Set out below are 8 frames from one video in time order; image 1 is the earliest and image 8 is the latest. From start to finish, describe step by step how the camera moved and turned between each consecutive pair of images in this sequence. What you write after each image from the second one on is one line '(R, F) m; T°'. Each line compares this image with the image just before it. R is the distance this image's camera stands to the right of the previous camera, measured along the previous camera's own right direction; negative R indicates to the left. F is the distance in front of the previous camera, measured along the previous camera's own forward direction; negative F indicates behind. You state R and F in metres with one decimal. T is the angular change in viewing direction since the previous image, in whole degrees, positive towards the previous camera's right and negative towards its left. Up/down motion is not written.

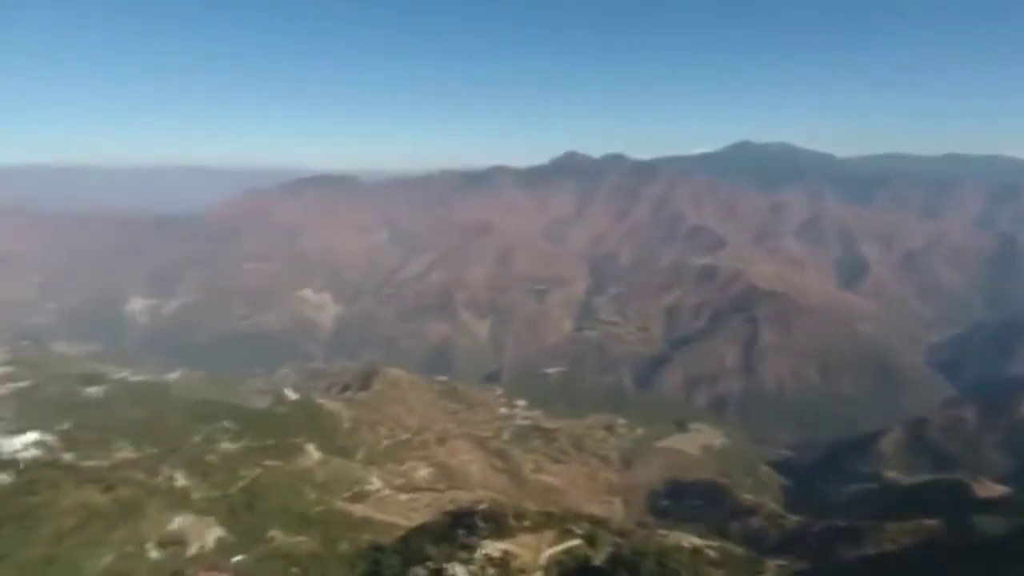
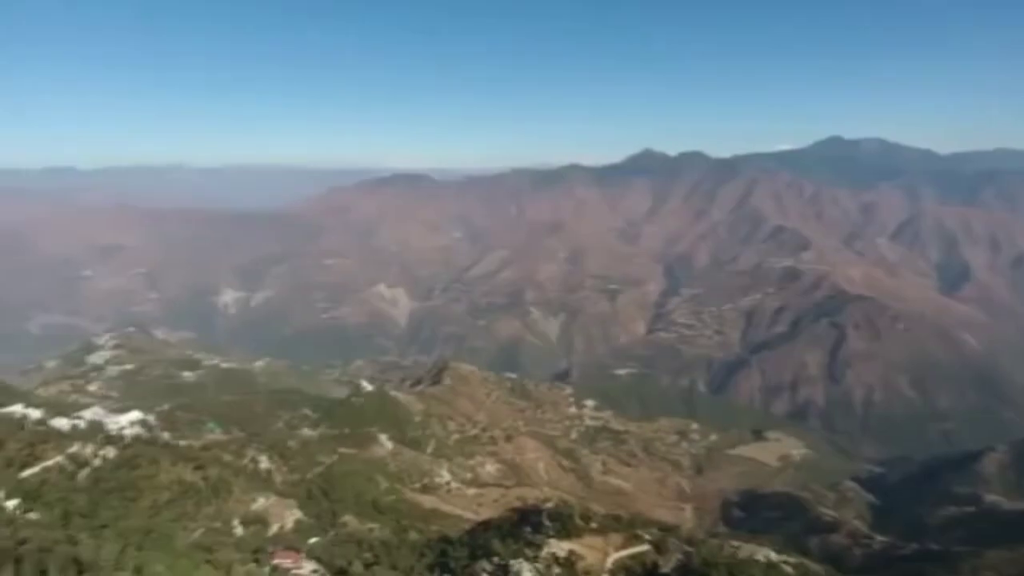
(+0.7, +0.8) m; -7°
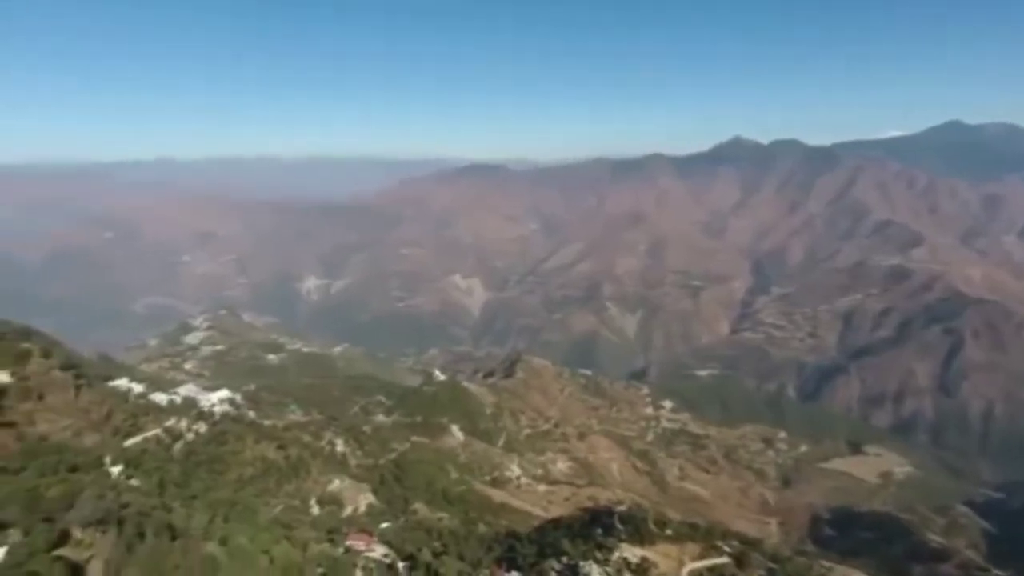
(+0.9, +16.1) m; -7°
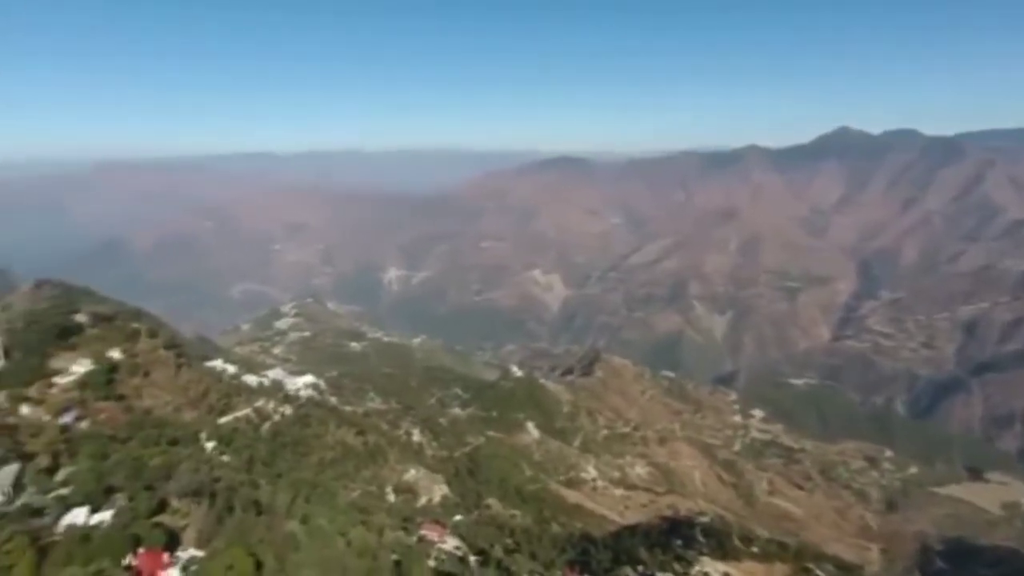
(-4.5, +14.7) m; -7°
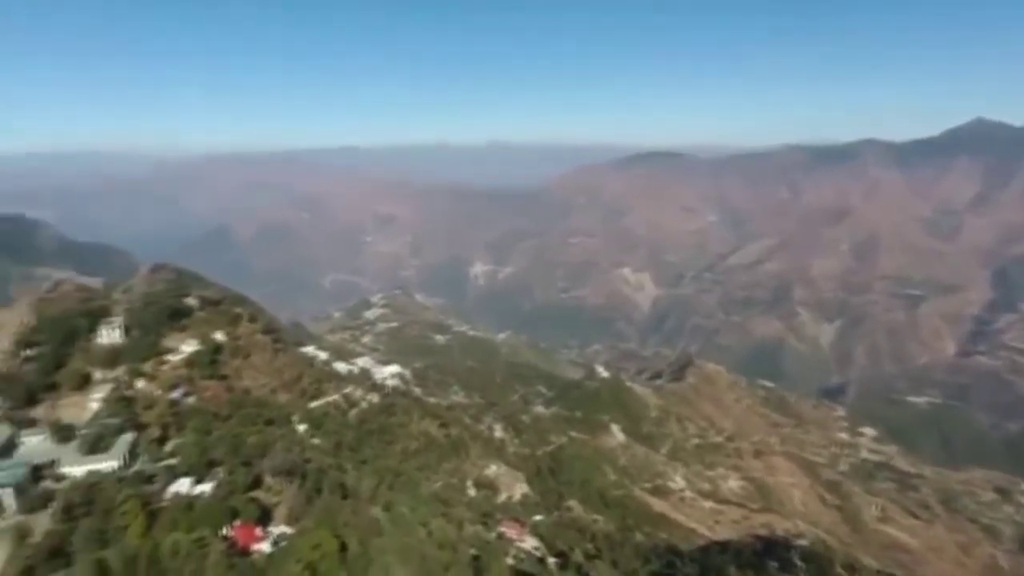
(-9.4, +12.9) m; -8°
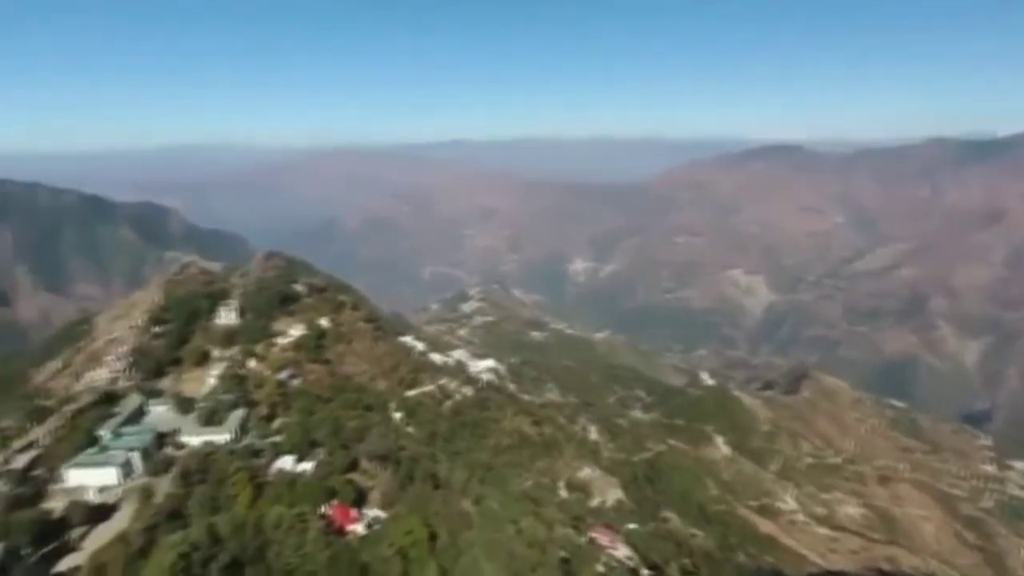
(-11.9, +12.8) m; -8°
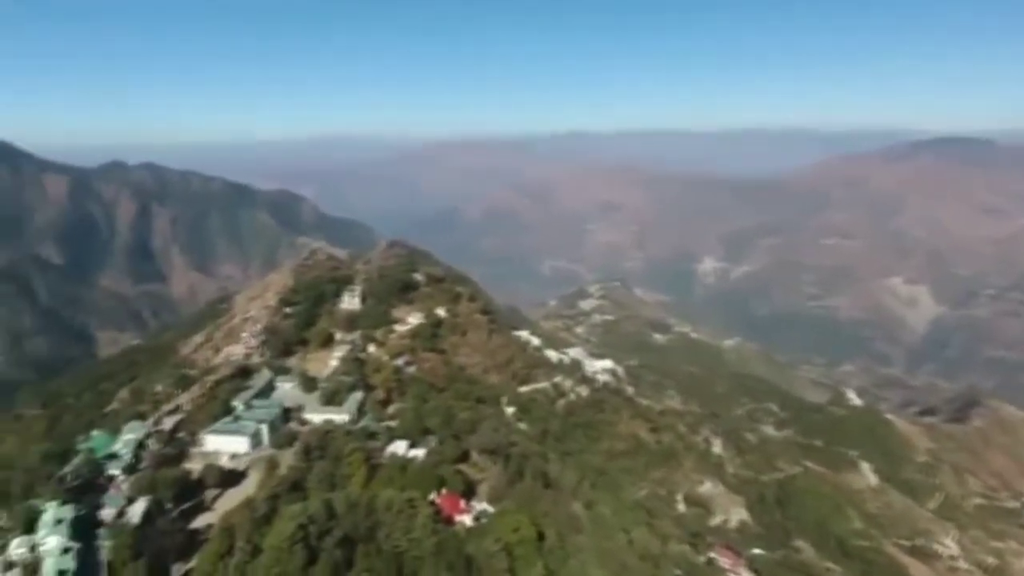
(+5.2, +18.1) m; -12°
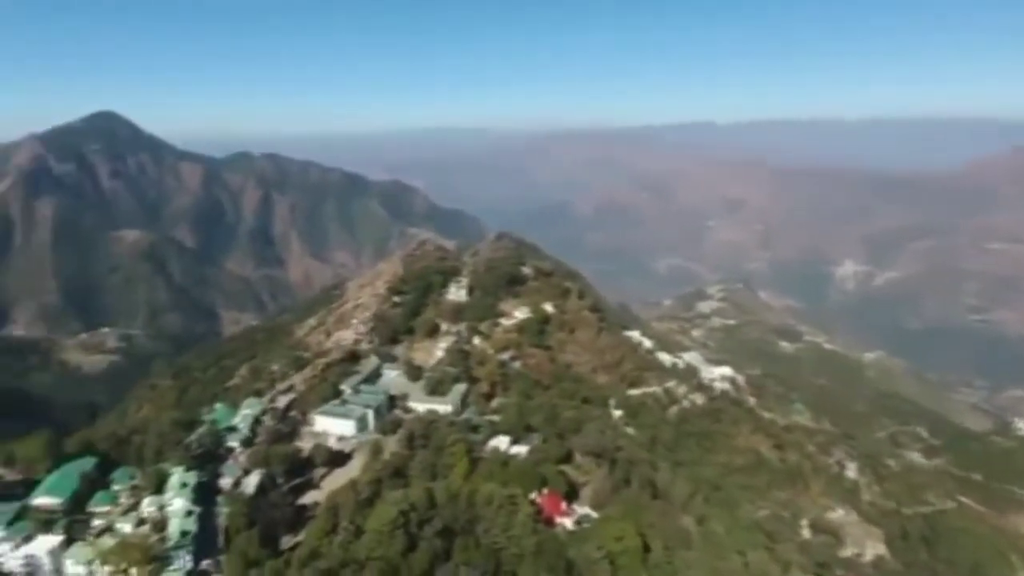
(+5.6, +16.2) m; -11°
